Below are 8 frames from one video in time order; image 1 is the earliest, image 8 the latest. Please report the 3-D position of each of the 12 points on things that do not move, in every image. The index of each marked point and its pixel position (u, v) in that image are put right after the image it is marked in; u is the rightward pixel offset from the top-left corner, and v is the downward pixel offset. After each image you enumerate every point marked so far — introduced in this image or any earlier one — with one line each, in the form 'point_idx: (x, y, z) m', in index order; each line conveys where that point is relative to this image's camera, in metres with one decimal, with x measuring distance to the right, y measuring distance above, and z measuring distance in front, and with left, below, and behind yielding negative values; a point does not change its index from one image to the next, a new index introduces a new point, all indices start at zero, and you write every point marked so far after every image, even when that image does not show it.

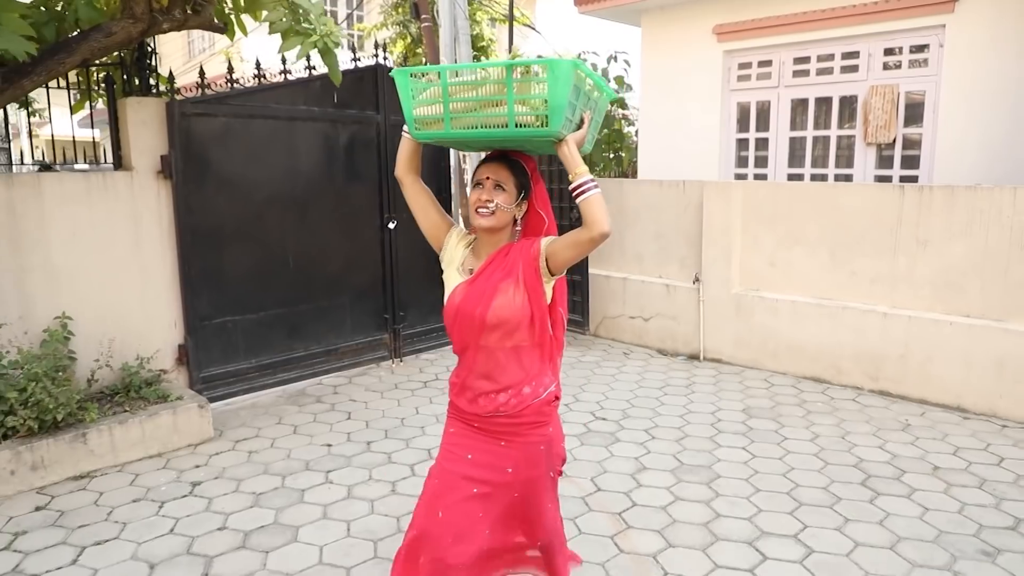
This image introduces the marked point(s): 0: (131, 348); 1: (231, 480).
0: (-2.1, -0.3, +4.2) m
1: (-1.3, -0.9, +3.6) m
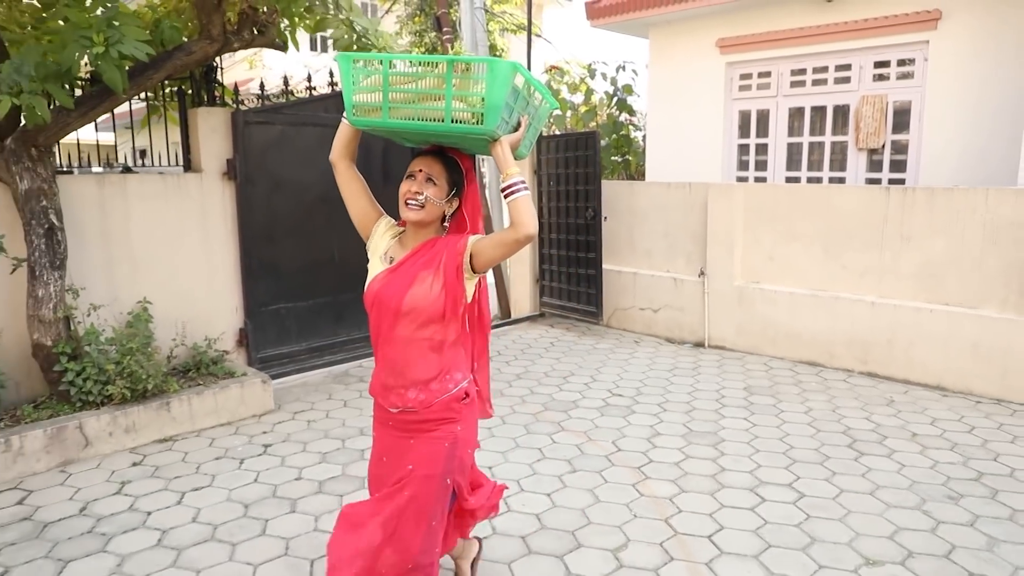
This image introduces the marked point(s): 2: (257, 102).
0: (-2.0, -0.3, +4.7) m
1: (-1.2, -0.8, +4.1) m
2: (-1.7, +1.2, +4.9) m
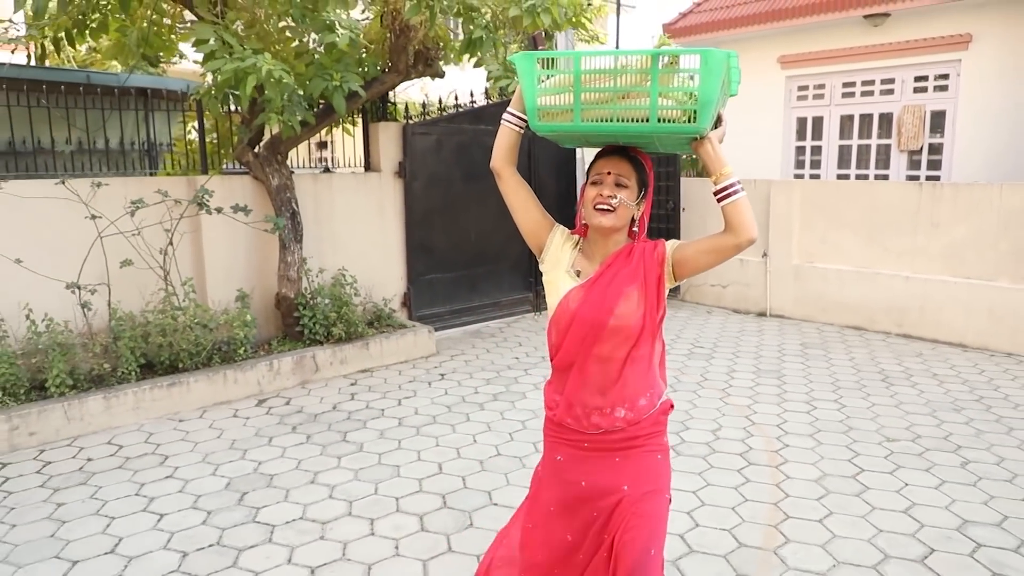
0: (-1.1, 0.0, +6.2) m
1: (-0.4, -0.6, +5.5) m
2: (-0.8, +1.5, +6.4) m
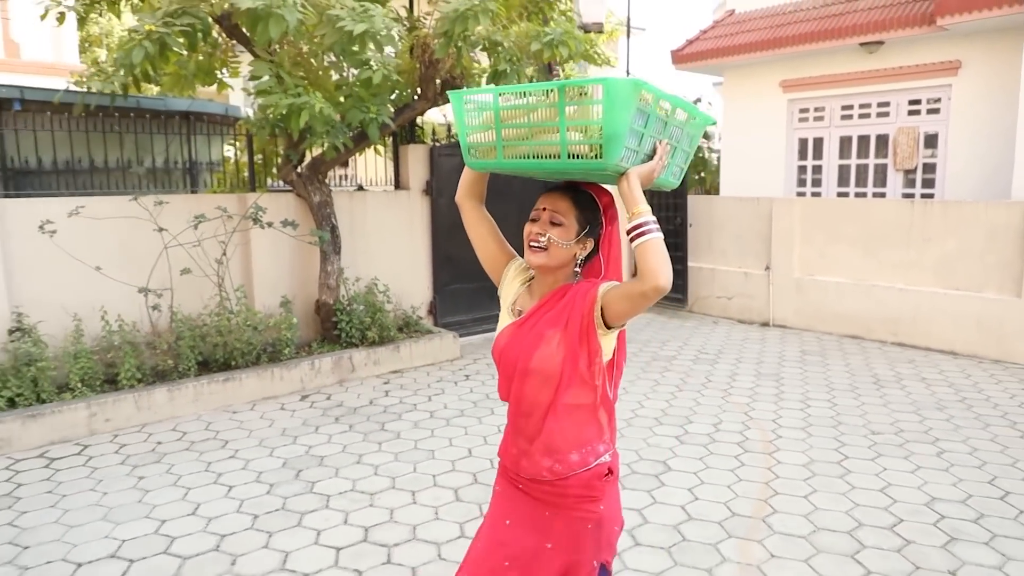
0: (-0.9, -0.1, +6.7) m
1: (-0.2, -0.7, +6.0) m
2: (-0.6, +1.4, +6.9) m
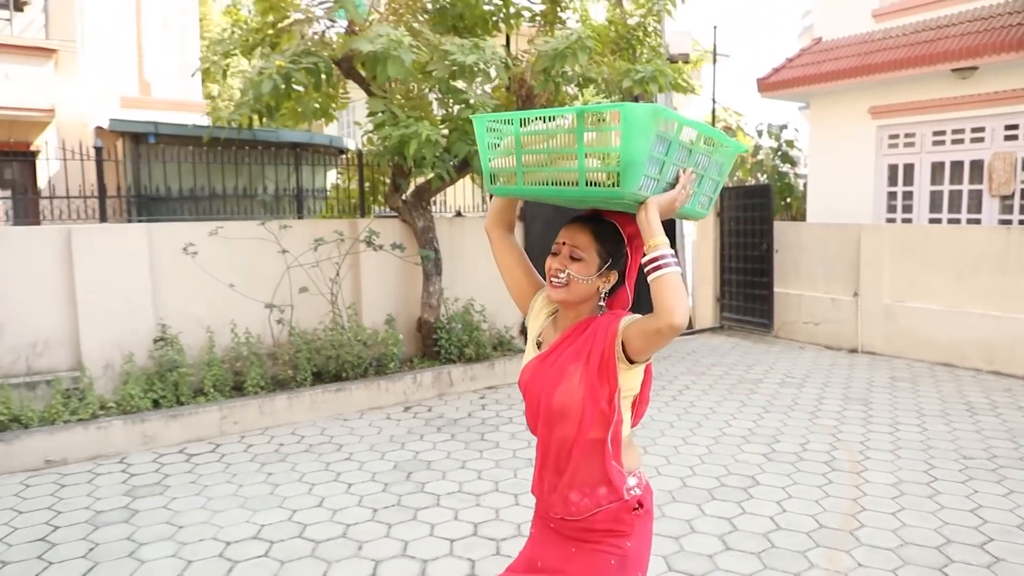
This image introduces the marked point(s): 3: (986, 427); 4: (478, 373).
0: (-0.1, -0.3, +7.1) m
1: (+0.5, -0.9, +6.3) m
2: (+0.3, +1.2, +7.3) m
3: (+3.4, -1.0, +5.3) m
4: (-0.3, -0.7, +6.3) m
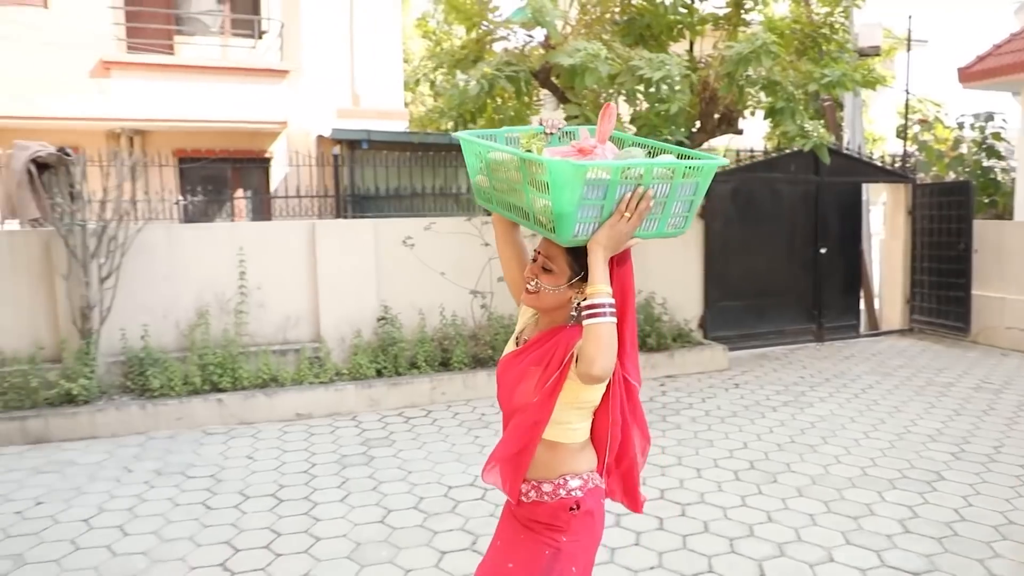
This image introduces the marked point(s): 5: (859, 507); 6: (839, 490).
0: (+1.6, -0.3, +7.4) m
1: (+2.1, -0.8, +6.5) m
2: (+2.1, +1.2, +7.5) m
3: (+4.6, -1.0, +4.9) m
4: (+1.3, -0.7, +6.6) m
5: (+1.9, -1.2, +4.0) m
6: (+1.9, -1.1, +4.2) m
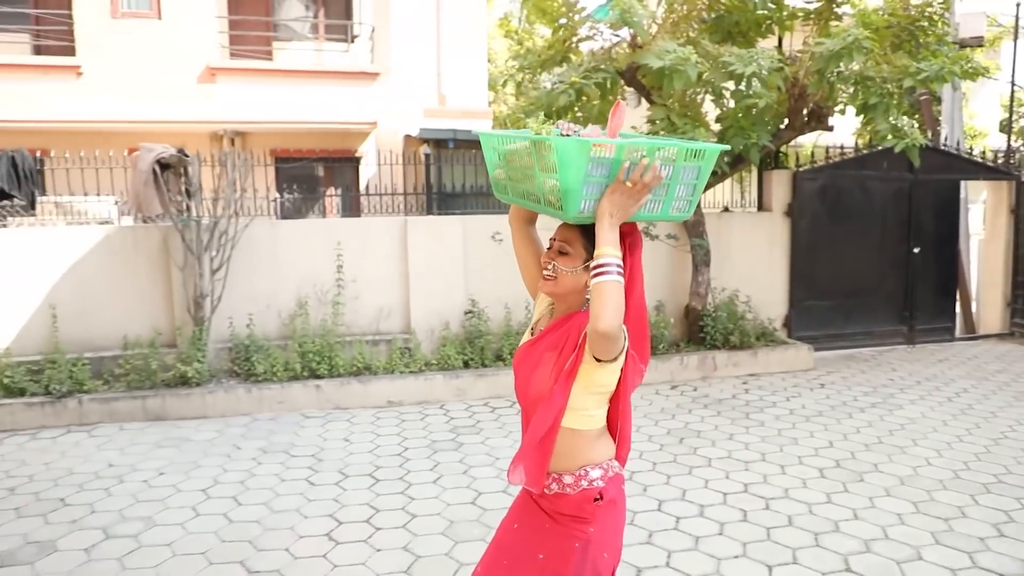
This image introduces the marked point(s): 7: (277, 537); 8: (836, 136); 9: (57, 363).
0: (+2.5, -0.2, +7.3) m
1: (+2.8, -0.8, +6.4) m
2: (+2.9, +1.2, +7.4) m
3: (+5.2, -1.0, +4.5) m
4: (+2.0, -0.6, +6.6) m
5: (+2.3, -1.2, +3.9) m
6: (+2.3, -1.1, +4.2) m
7: (-1.2, -1.2, +3.7) m
8: (+5.6, +2.6, +12.8) m
9: (-3.5, -0.6, +5.7) m
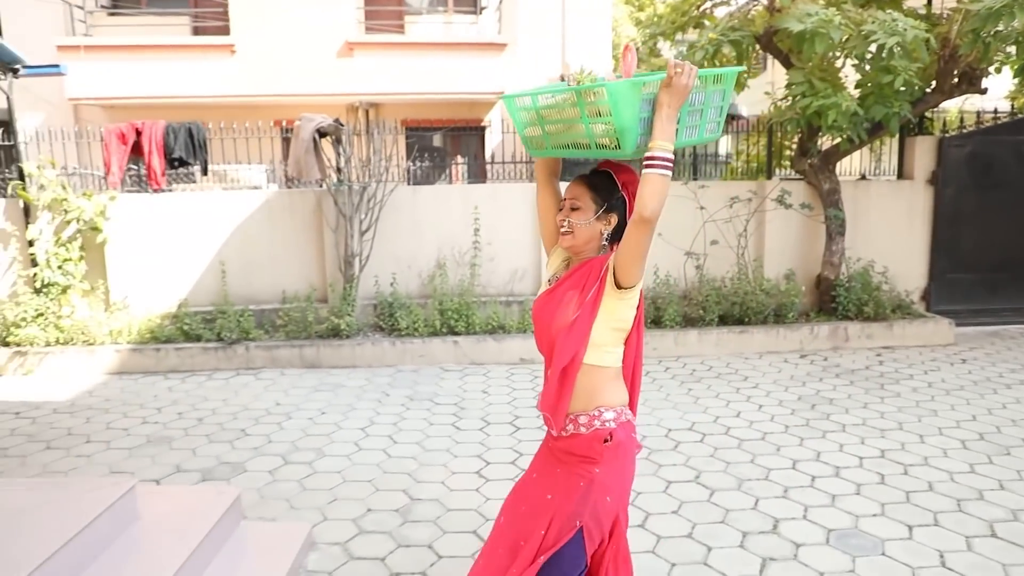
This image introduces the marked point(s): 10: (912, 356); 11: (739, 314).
0: (+3.7, 0.0, +7.1) m
1: (+3.9, -0.6, +6.1) m
2: (+4.2, +1.5, +7.0) m
3: (+5.9, -0.9, +4.0) m
4: (+3.1, -0.4, +6.5) m
5: (+3.0, -1.0, +3.8) m
6: (+3.1, -1.0, +4.0) m
7: (-0.4, -1.0, +4.1) m
8: (+7.6, +3.0, +11.9) m
9: (-2.4, -0.2, +6.4) m
10: (+3.4, -0.6, +6.3) m
11: (+2.0, -0.2, +6.4) m
